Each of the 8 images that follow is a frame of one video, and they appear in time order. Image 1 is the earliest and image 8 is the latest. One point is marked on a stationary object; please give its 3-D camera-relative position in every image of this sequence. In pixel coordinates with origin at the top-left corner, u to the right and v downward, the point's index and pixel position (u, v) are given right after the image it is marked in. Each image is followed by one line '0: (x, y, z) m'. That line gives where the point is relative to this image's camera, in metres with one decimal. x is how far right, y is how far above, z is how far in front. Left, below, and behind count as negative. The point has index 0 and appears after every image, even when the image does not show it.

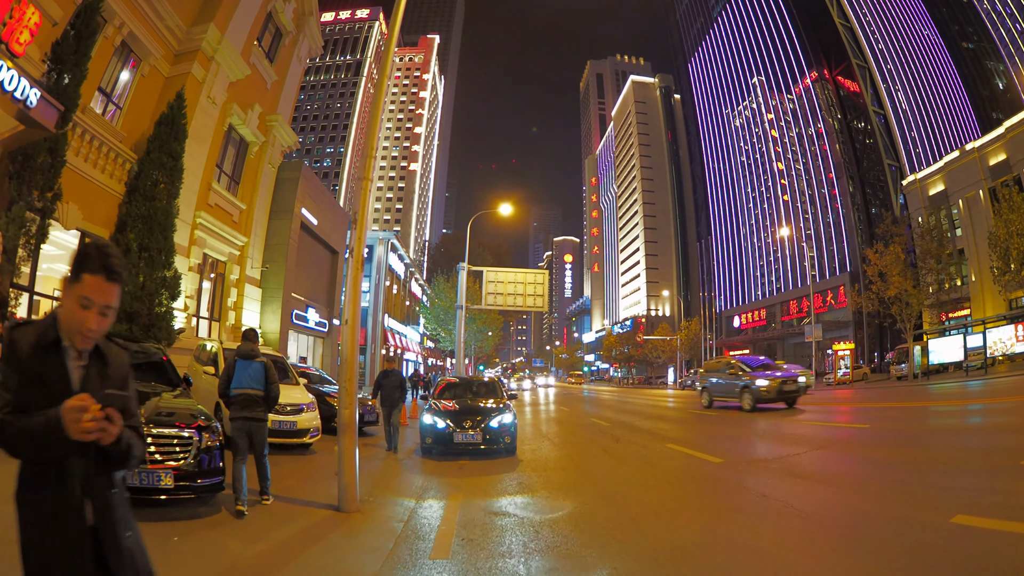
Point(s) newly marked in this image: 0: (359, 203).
0: (-1.7, +0.9, +5.6) m
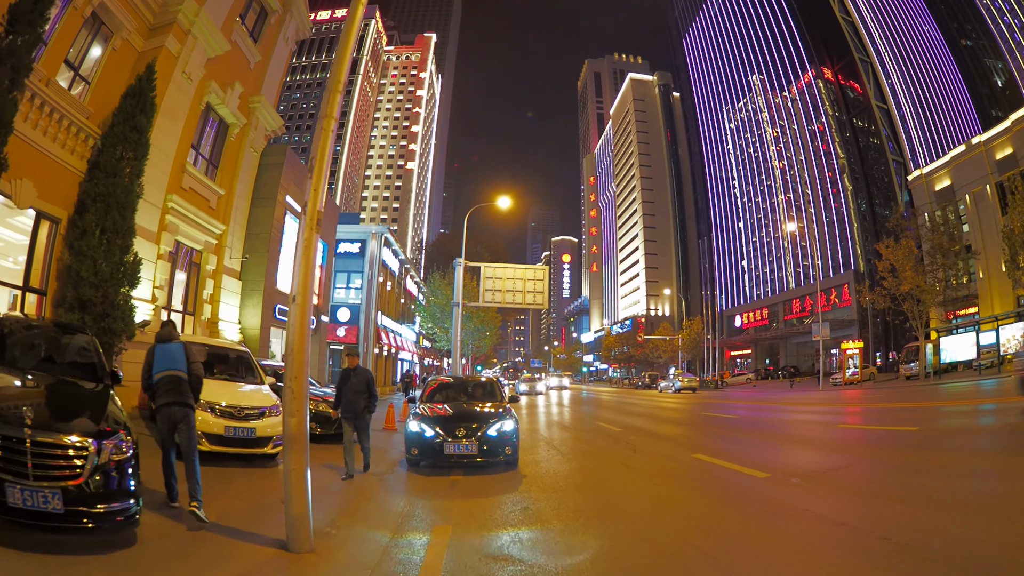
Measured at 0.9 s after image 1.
0: (-1.7, +1.2, +4.4) m
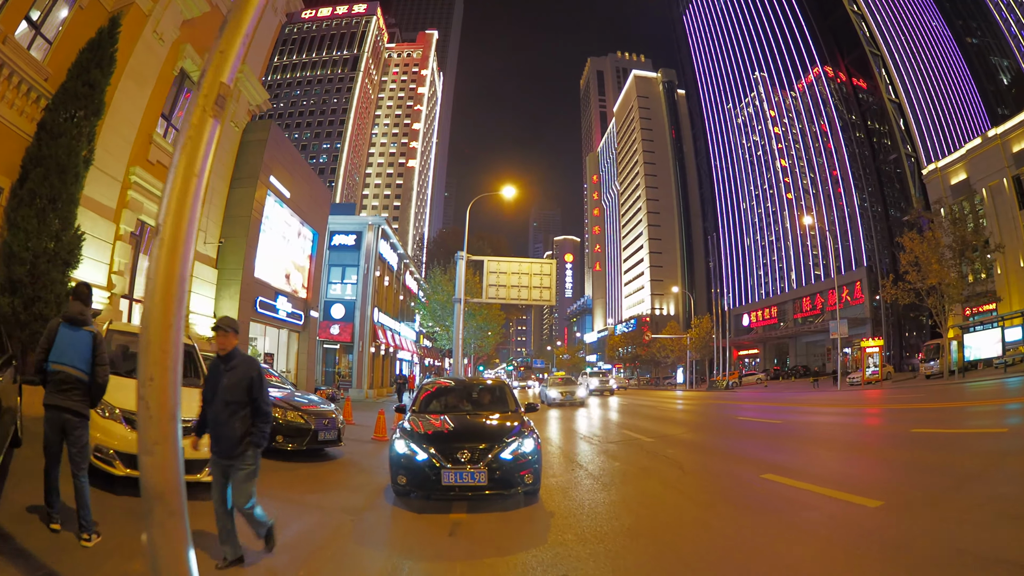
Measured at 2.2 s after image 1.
0: (-1.5, +1.4, +2.7) m
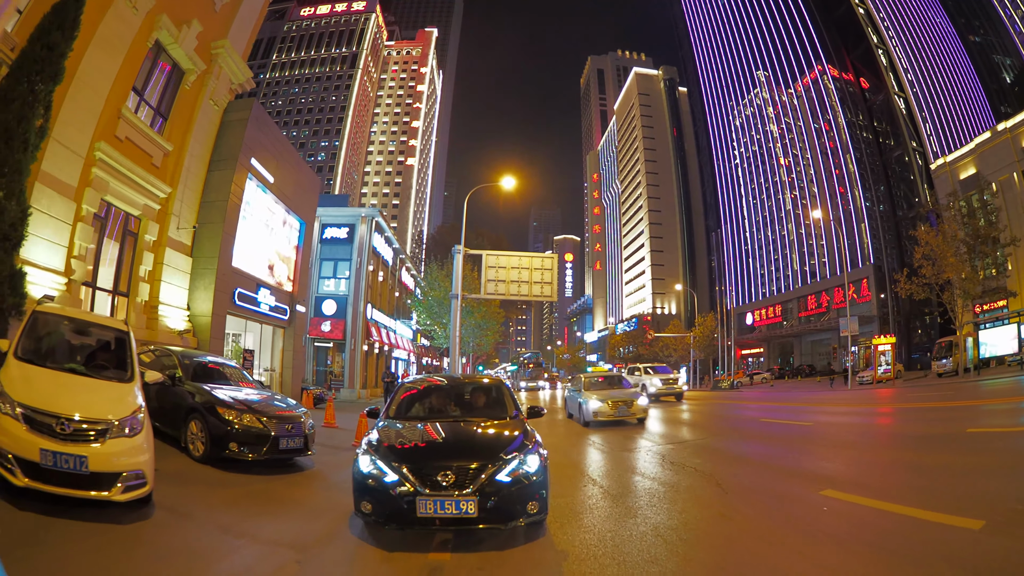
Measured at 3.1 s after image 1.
0: (-1.5, +1.7, +1.6) m
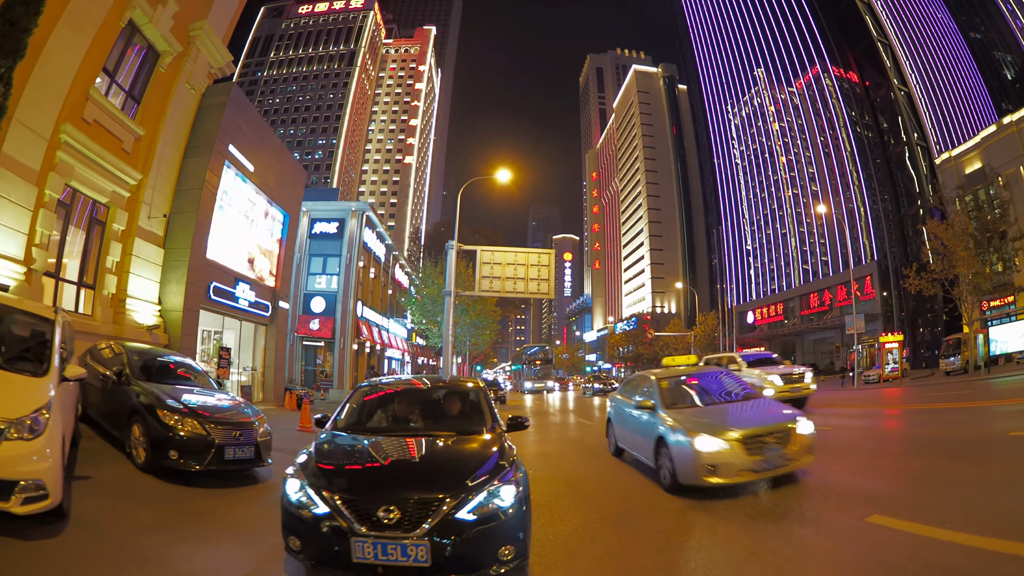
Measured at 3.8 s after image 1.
0: (-1.6, +1.8, +0.7) m
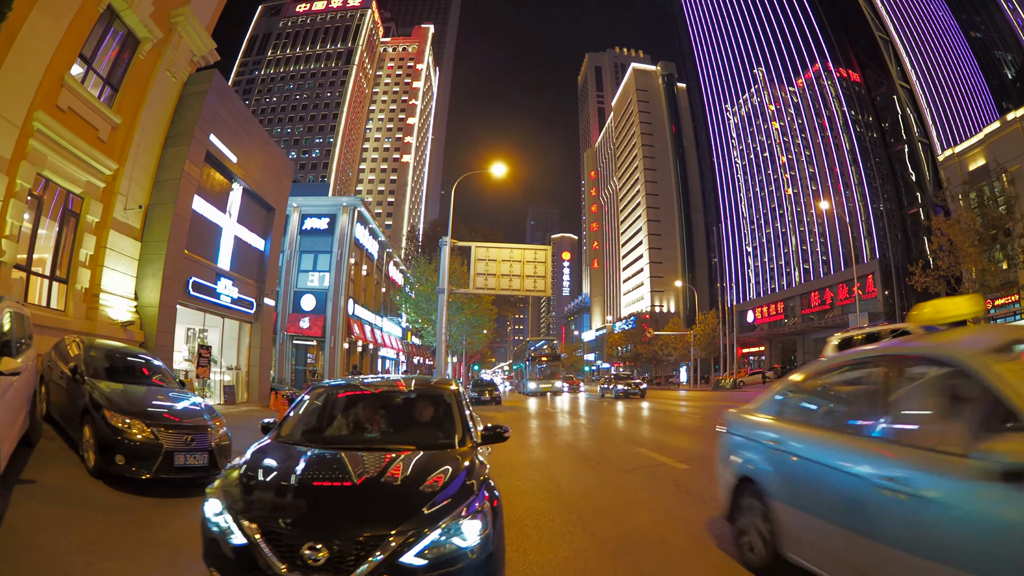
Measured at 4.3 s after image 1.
0: (-1.8, +1.9, 0.0) m
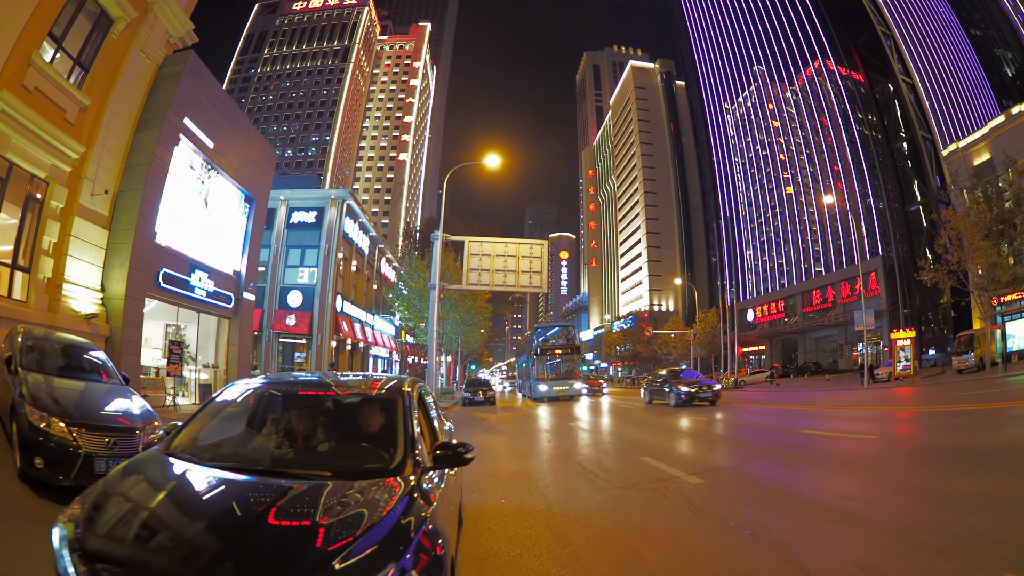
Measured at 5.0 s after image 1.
0: (-1.9, +2.1, -0.8) m
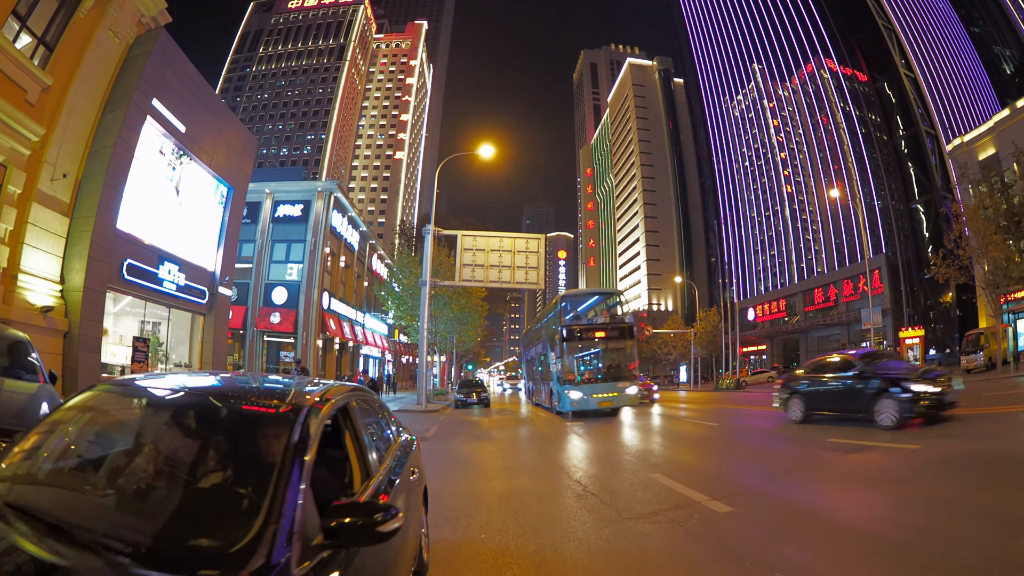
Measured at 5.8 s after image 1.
0: (-2.0, +2.2, -1.8) m
